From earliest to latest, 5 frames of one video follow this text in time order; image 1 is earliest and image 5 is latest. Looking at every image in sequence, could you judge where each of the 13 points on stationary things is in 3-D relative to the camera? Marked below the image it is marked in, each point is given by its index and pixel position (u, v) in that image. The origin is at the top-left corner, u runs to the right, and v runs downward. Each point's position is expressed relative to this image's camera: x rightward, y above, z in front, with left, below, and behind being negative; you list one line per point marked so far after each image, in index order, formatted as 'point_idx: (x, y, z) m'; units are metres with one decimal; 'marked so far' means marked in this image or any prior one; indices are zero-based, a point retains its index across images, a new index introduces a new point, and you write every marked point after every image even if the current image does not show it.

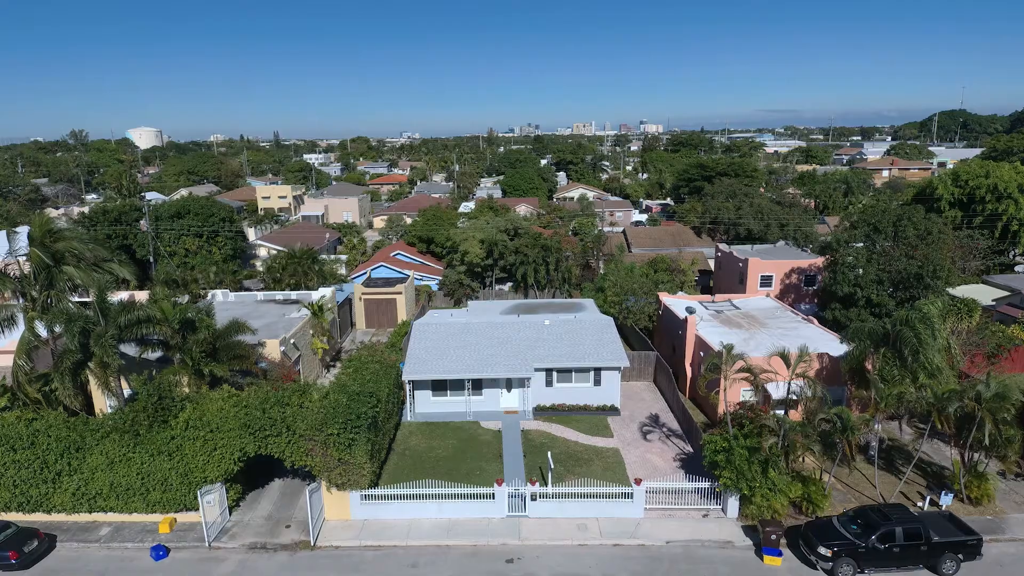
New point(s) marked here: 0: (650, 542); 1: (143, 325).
0: (+3.9, -7.2, +17.0) m
1: (-11.5, -1.2, +18.5) m
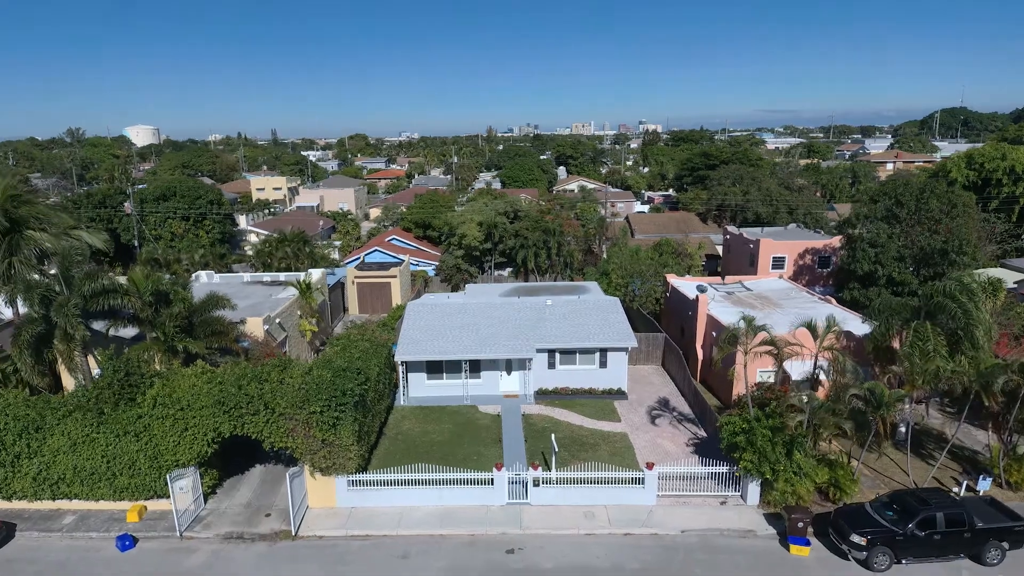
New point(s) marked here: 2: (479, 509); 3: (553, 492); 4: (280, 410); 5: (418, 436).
0: (+3.9, -6.3, +15.5) m
1: (-11.5, -0.2, +17.0) m
2: (-0.9, -6.1, +16.5) m
3: (+1.1, -5.6, +16.5) m
4: (-6.0, -3.1, +15.3) m
5: (-3.1, -4.9, +19.9) m
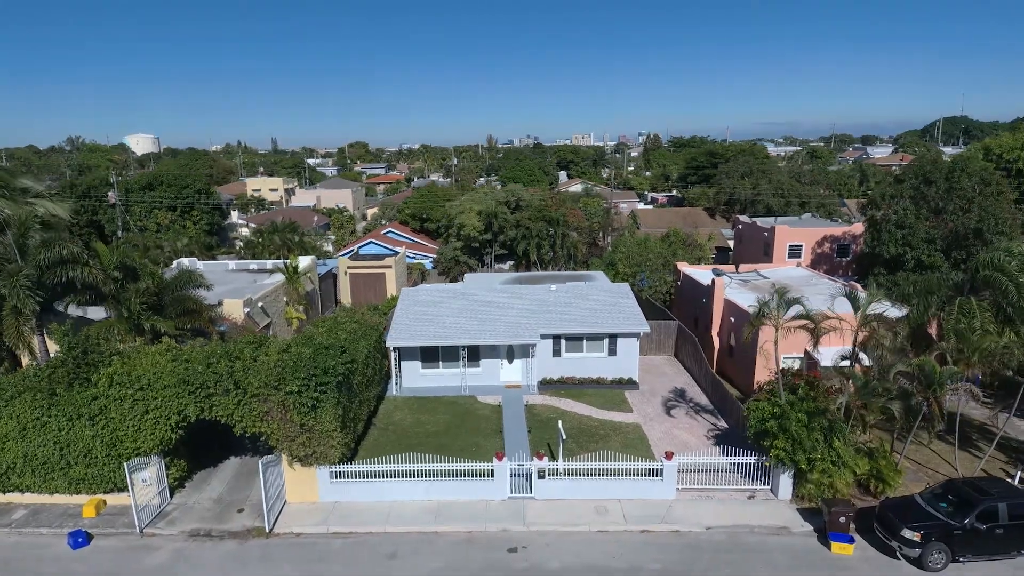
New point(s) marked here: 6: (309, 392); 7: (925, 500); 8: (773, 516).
0: (+4.0, -5.5, +13.7) m
1: (-11.4, +0.5, +15.3) m
2: (-0.8, -5.3, +14.7) m
3: (+1.2, -4.9, +14.7) m
4: (-5.9, -2.3, +13.5) m
5: (-3.1, -4.2, +18.1) m
6: (-4.6, -2.3, +13.5) m
7: (+9.1, -4.7, +13.2) m
8: (+6.2, -5.4, +14.1) m
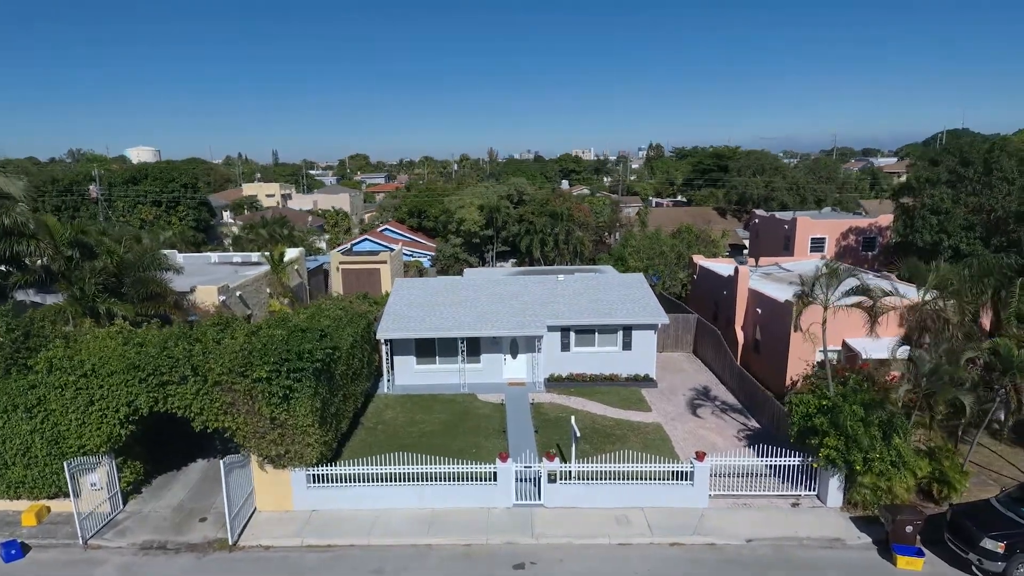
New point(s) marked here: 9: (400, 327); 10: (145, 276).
0: (+4.1, -4.9, +11.7) m
1: (-11.3, +1.1, +13.5) m
2: (-0.7, -4.8, +12.7) m
3: (+1.3, -4.3, +12.7) m
4: (-5.8, -1.7, +11.6) m
5: (-3.0, -3.7, +16.1) m
6: (-4.5, -1.7, +11.5) m
7: (+9.3, -4.1, +11.2) m
8: (+6.3, -4.8, +12.1) m
9: (-3.4, -1.2, +18.2) m
10: (-9.4, +0.3, +15.3) m
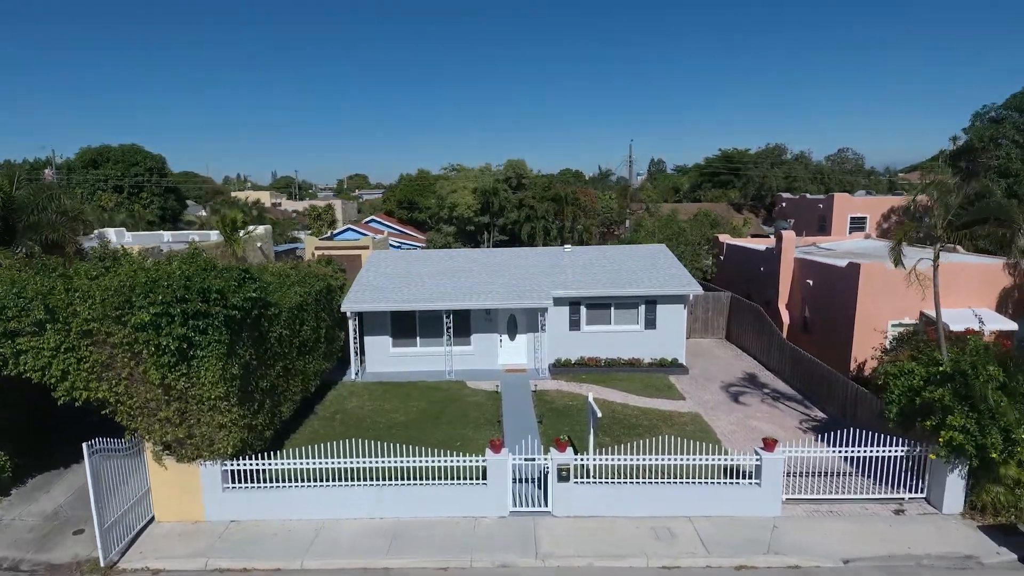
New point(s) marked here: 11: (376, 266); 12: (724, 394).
0: (+4.0, -3.7, +8.2) m
1: (-11.3, +2.2, +10.2) m
2: (-0.8, -3.6, +9.1) m
3: (+1.3, -3.1, +9.2) m
4: (-5.8, -0.5, +8.2) m
5: (-3.0, -2.7, +12.6) m
6: (-4.5, -0.5, +8.1) m
7: (+9.2, -2.9, +7.7) m
8: (+6.2, -3.6, +8.5) m
9: (-3.5, -0.2, +14.8) m
10: (-9.5, +1.4, +11.9) m
11: (-3.9, +0.6, +17.0) m
12: (+5.0, -2.5, +14.1) m
